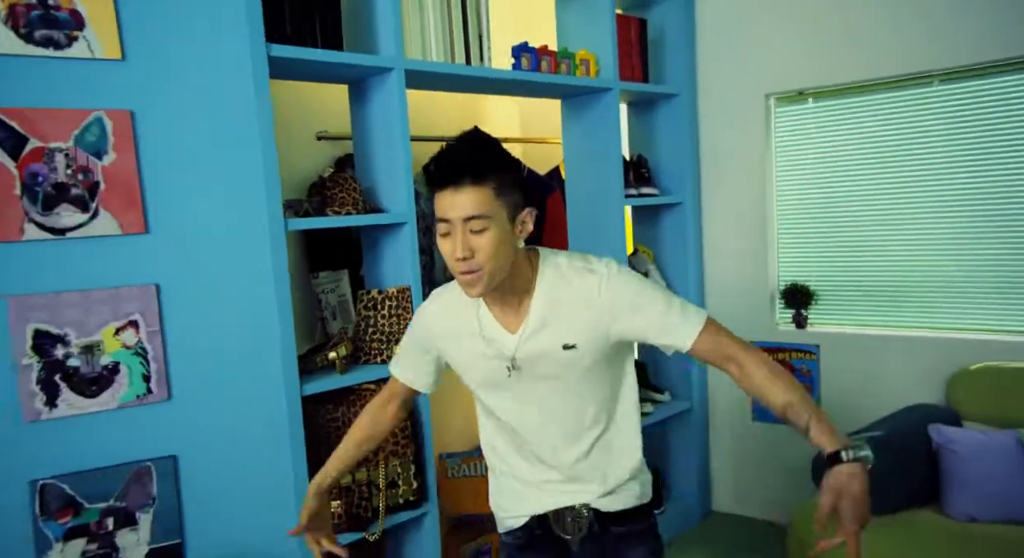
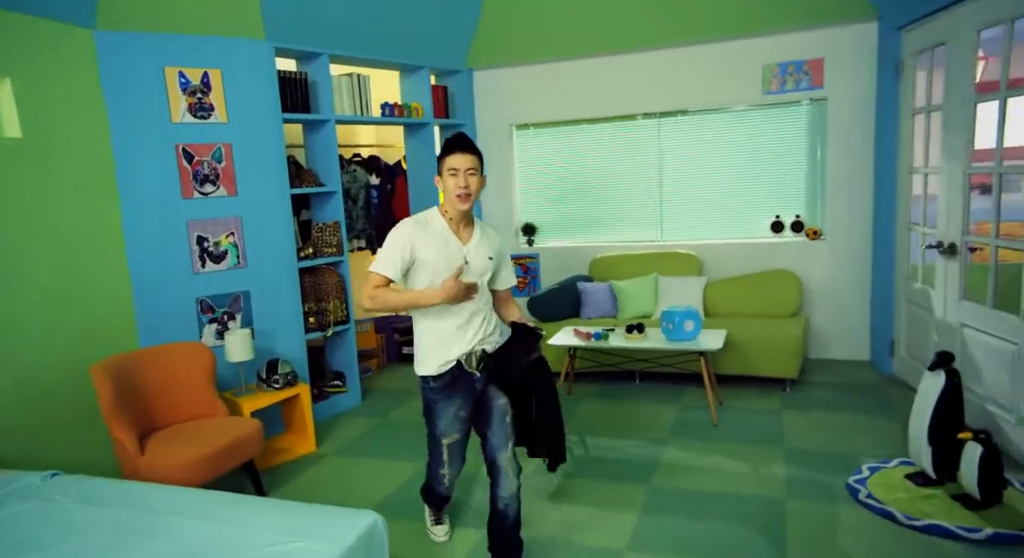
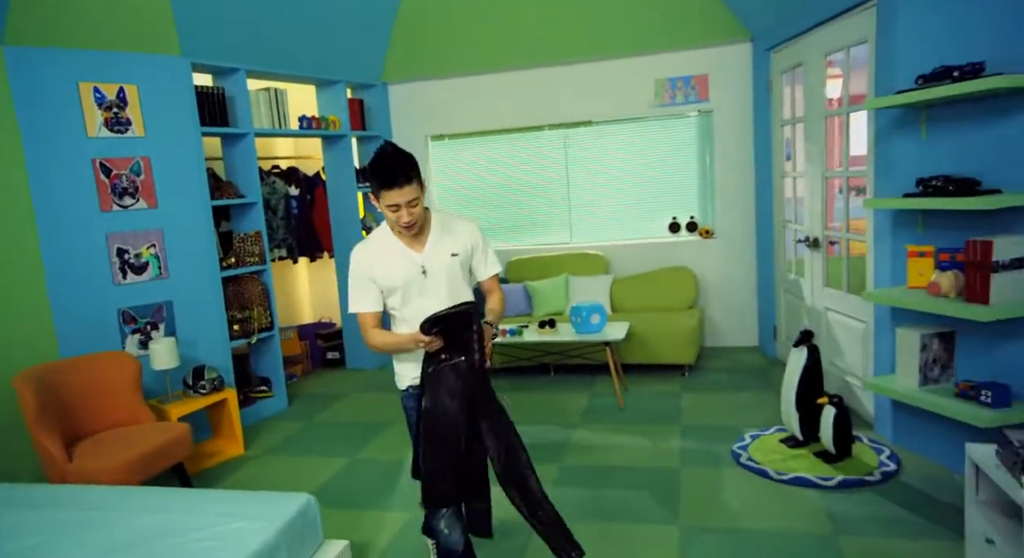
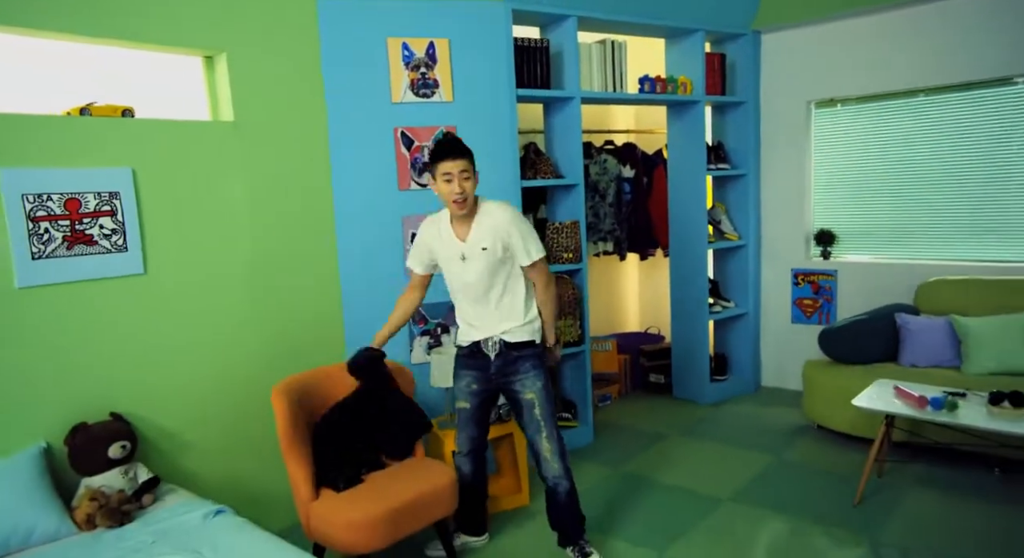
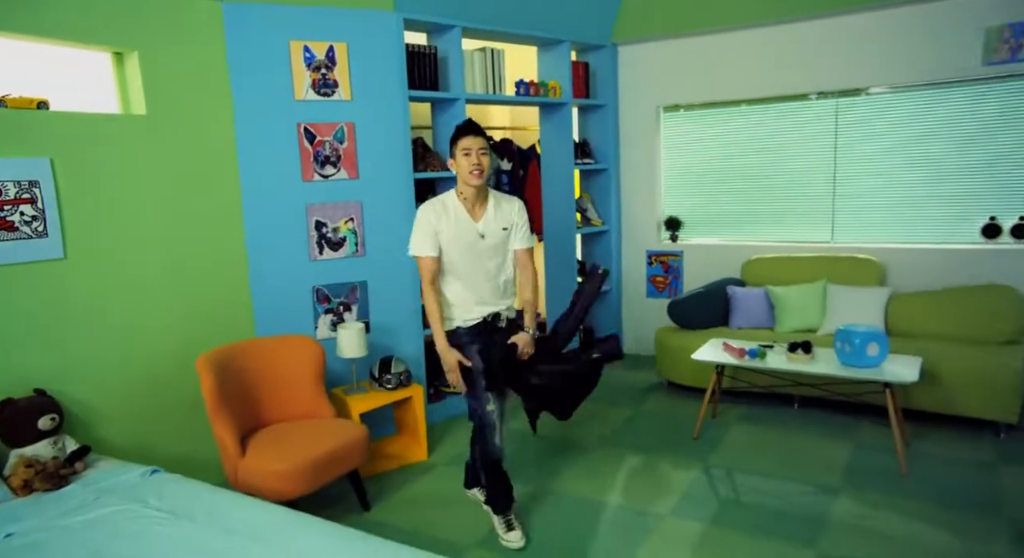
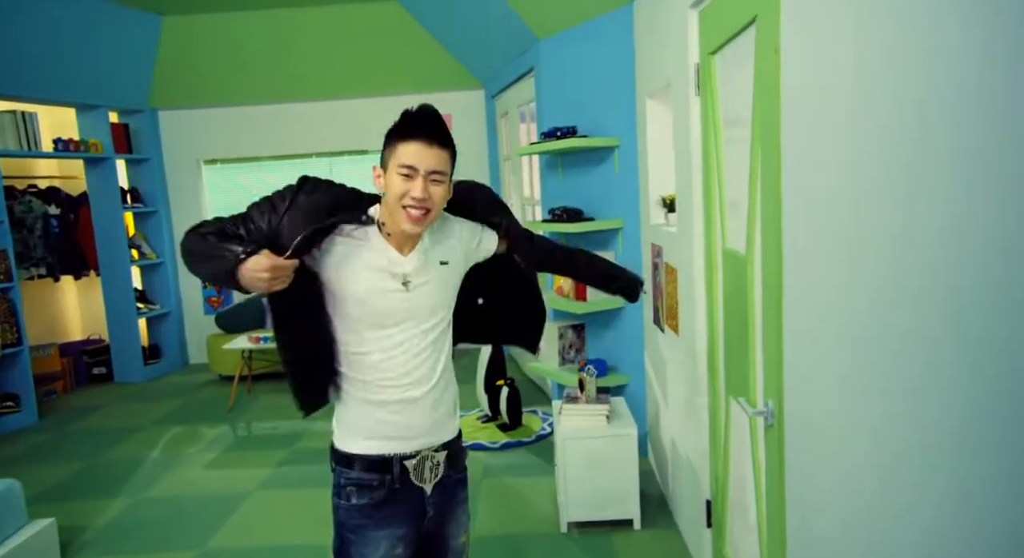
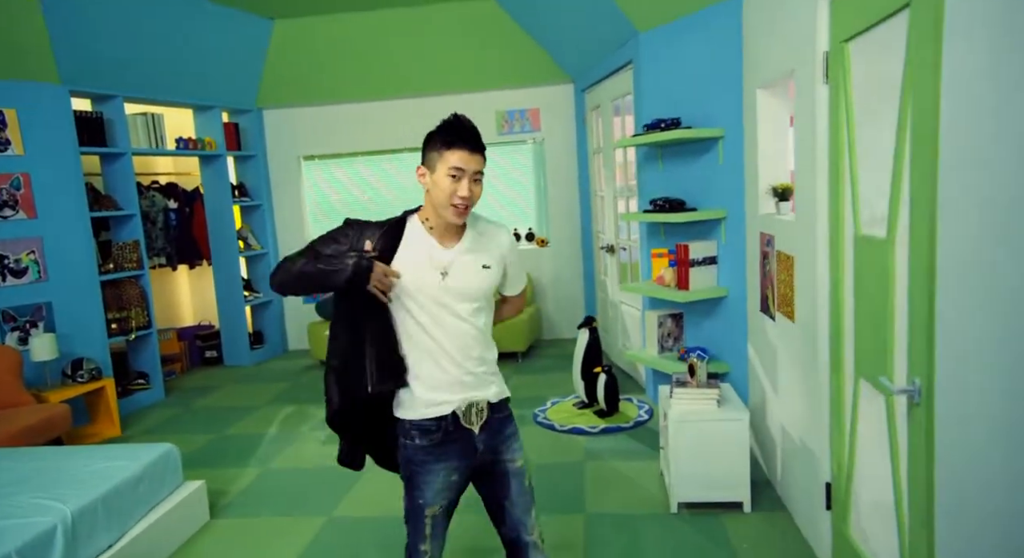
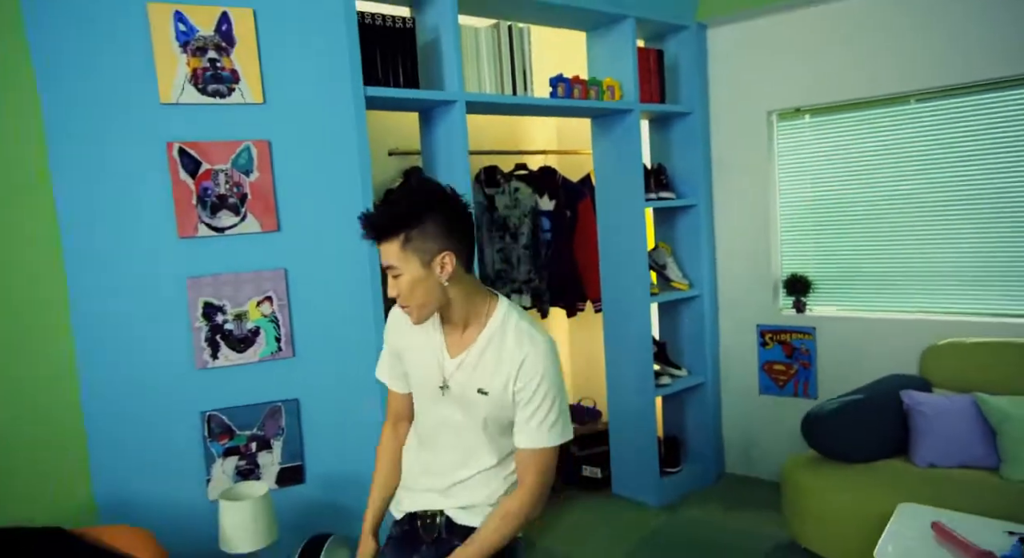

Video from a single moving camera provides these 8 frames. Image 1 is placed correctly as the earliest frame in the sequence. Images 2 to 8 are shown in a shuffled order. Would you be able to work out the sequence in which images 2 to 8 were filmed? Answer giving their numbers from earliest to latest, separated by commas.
8, 4, 5, 2, 3, 7, 6
